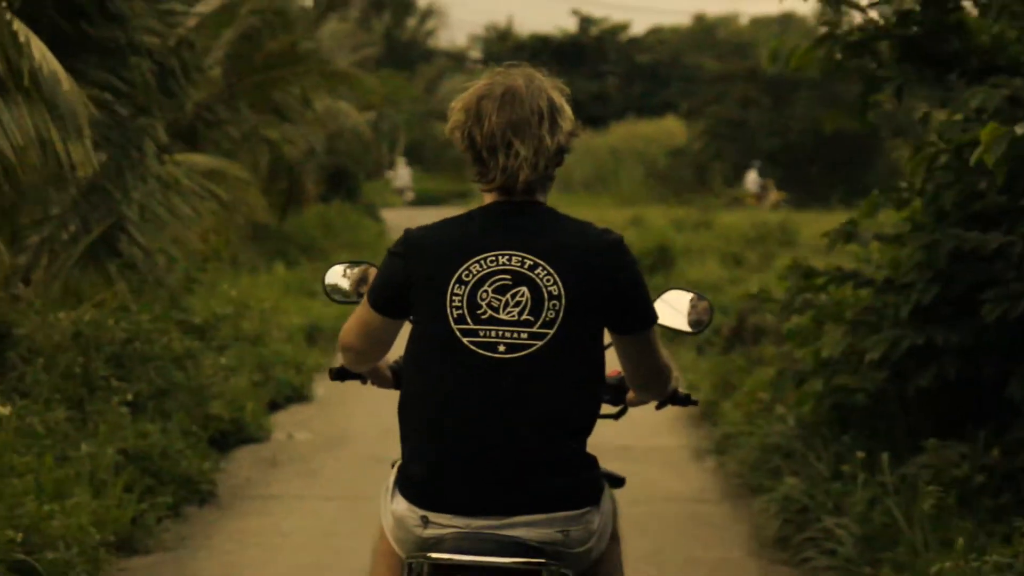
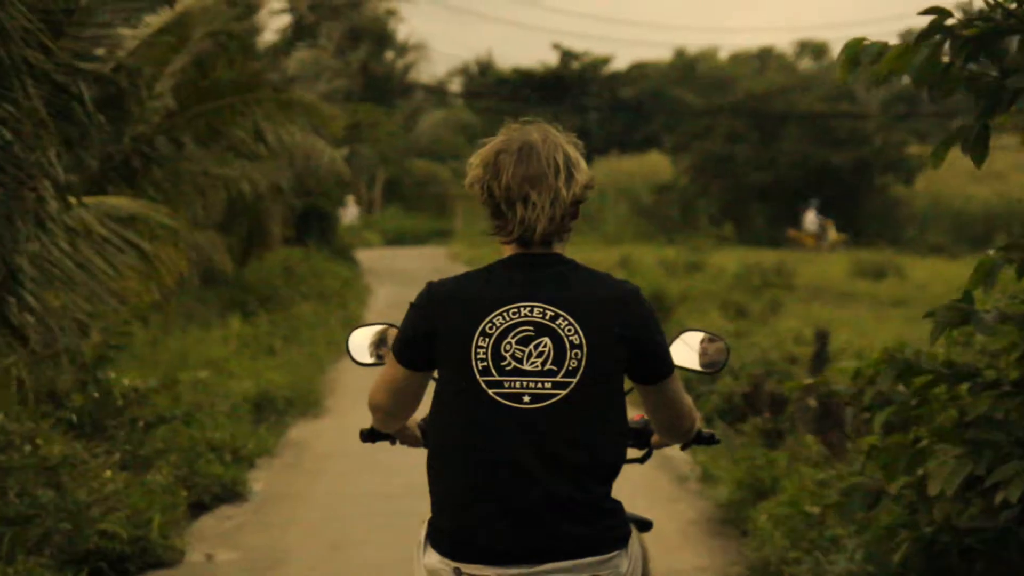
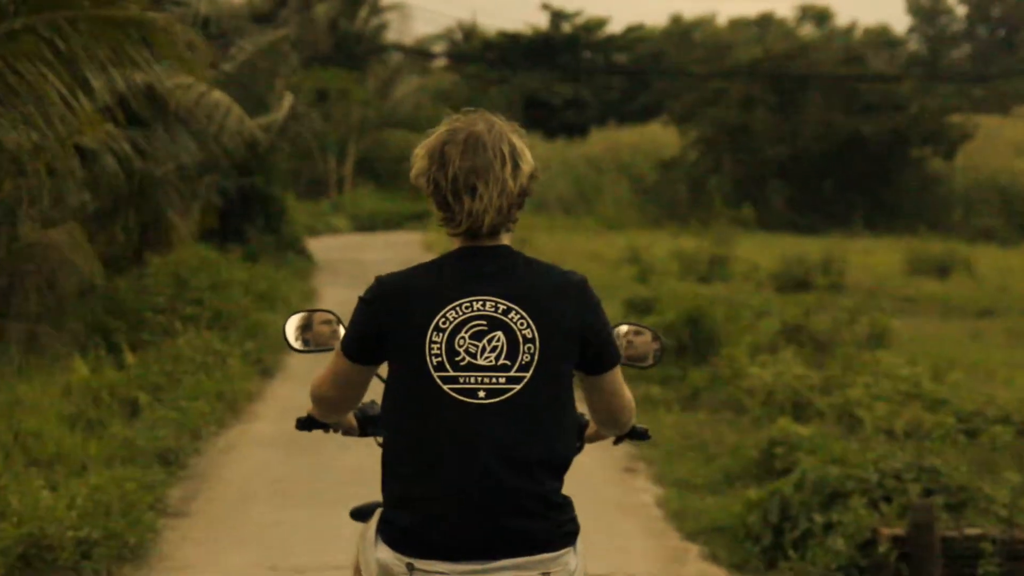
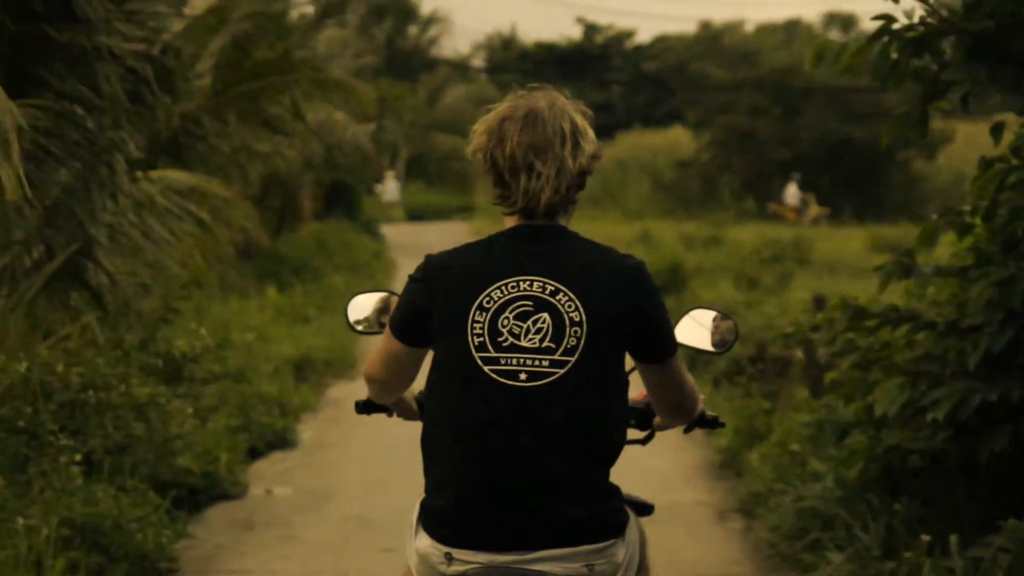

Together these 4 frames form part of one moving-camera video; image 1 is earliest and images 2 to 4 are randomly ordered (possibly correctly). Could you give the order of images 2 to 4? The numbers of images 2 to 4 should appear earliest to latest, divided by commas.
4, 2, 3
